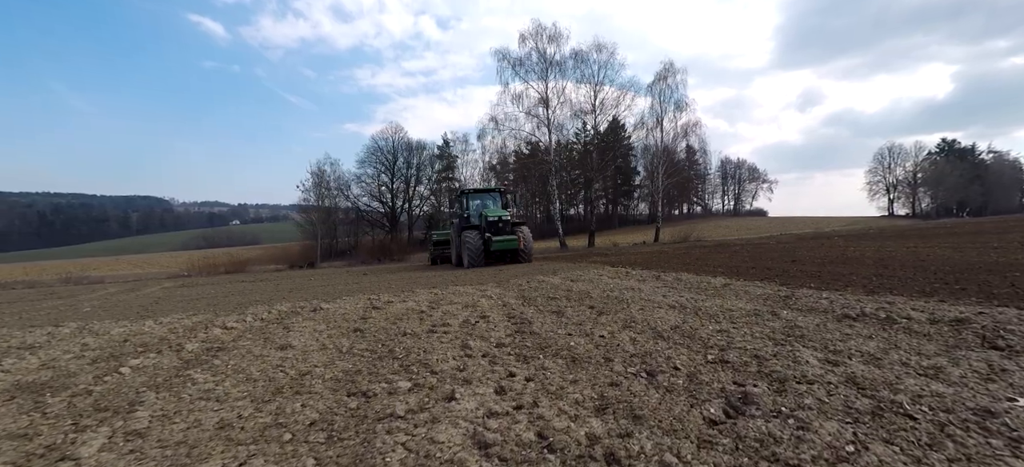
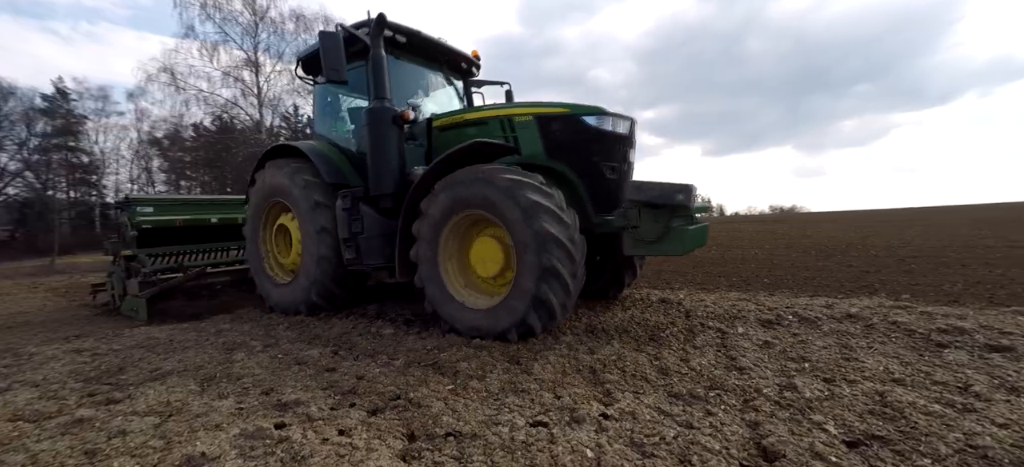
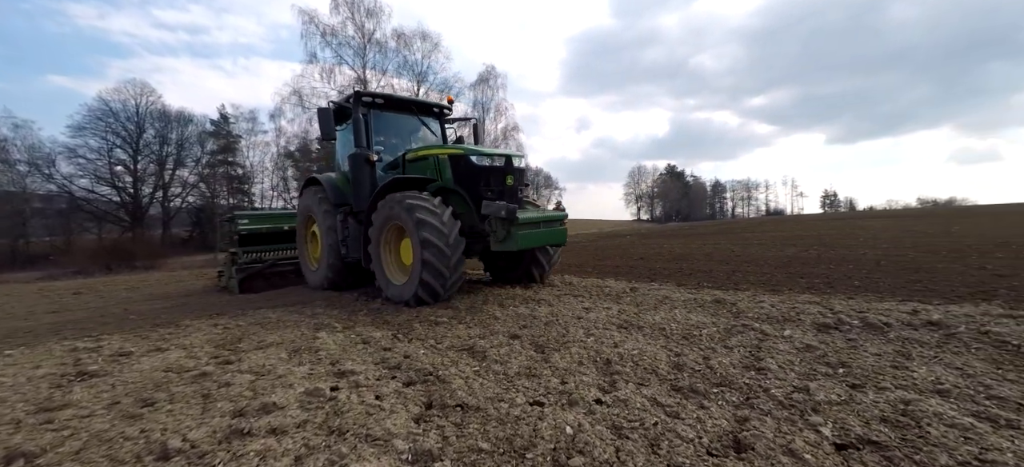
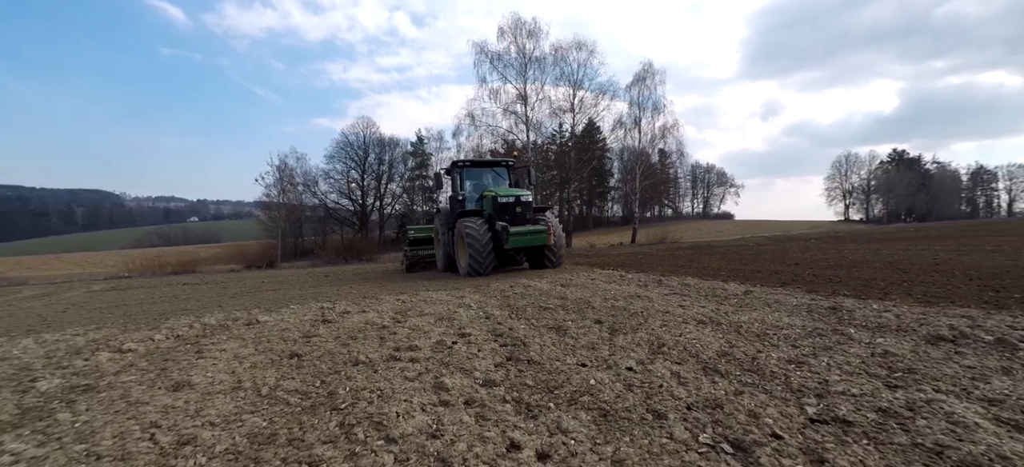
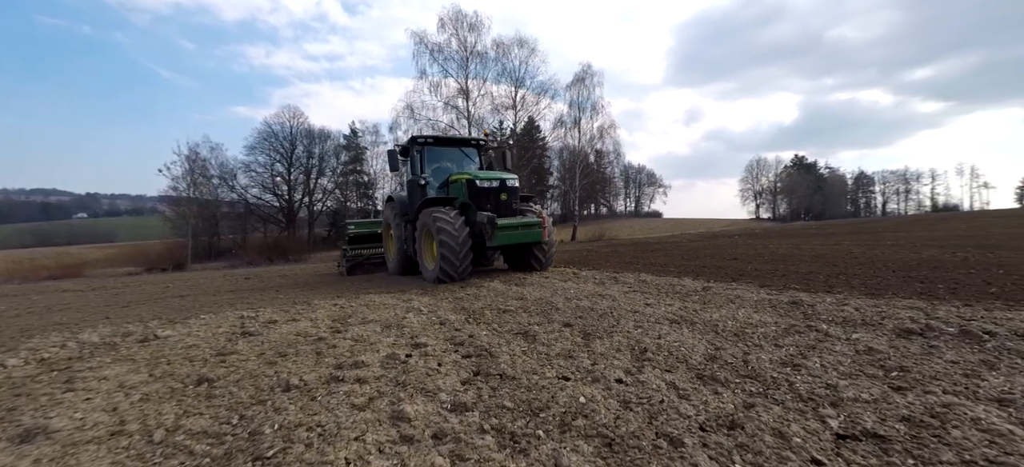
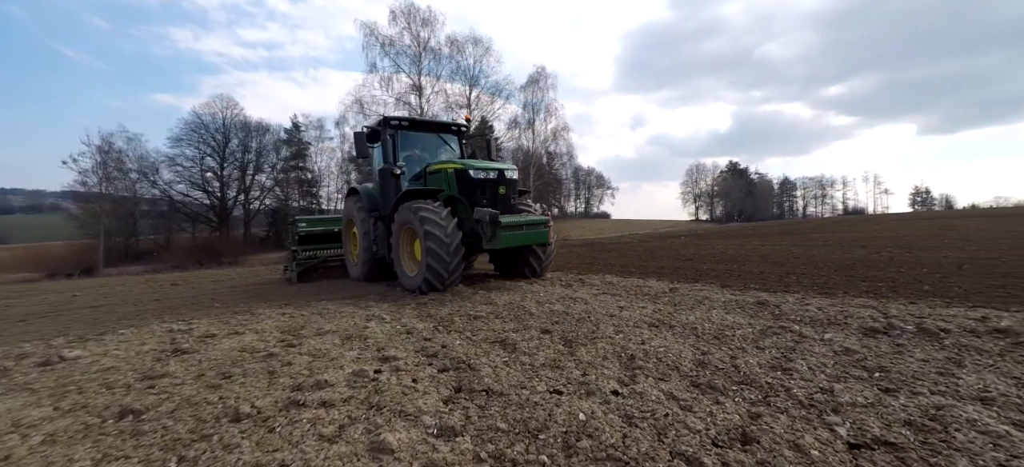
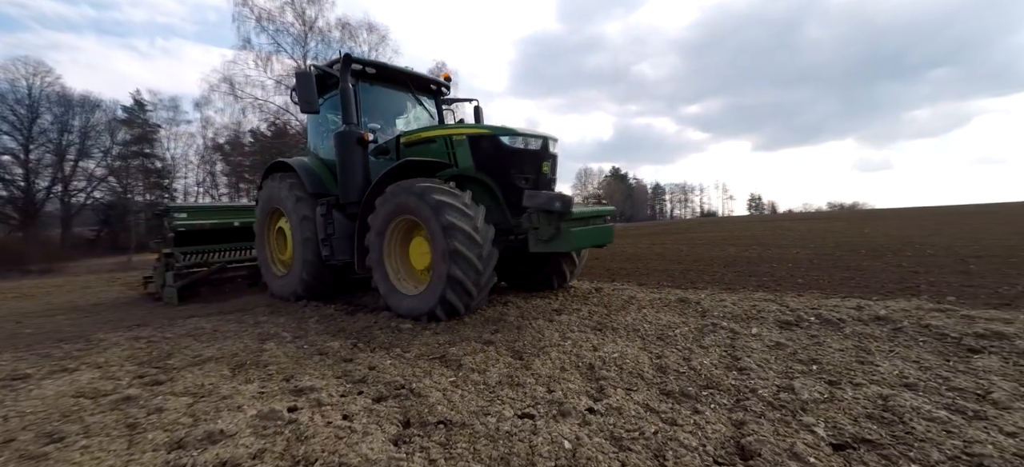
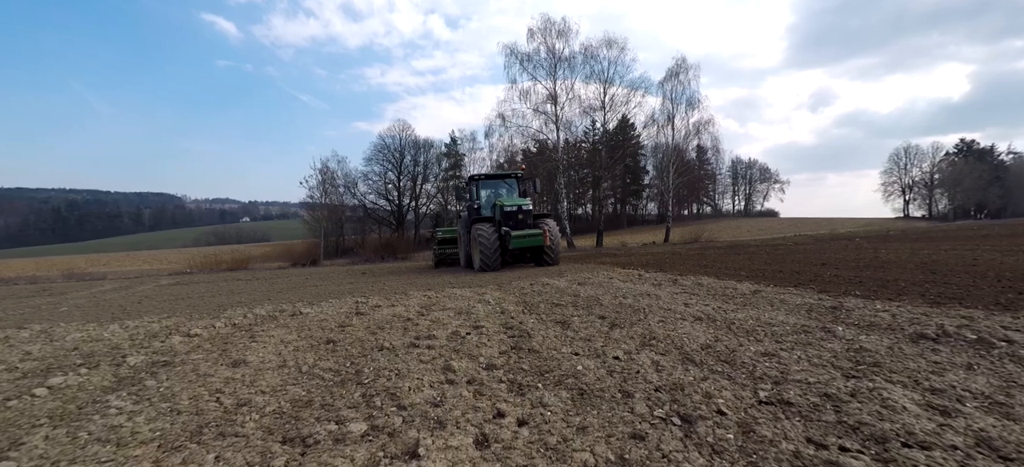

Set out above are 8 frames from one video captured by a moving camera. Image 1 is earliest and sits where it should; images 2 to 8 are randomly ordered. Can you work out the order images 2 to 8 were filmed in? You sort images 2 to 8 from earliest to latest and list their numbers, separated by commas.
8, 4, 5, 6, 3, 7, 2
